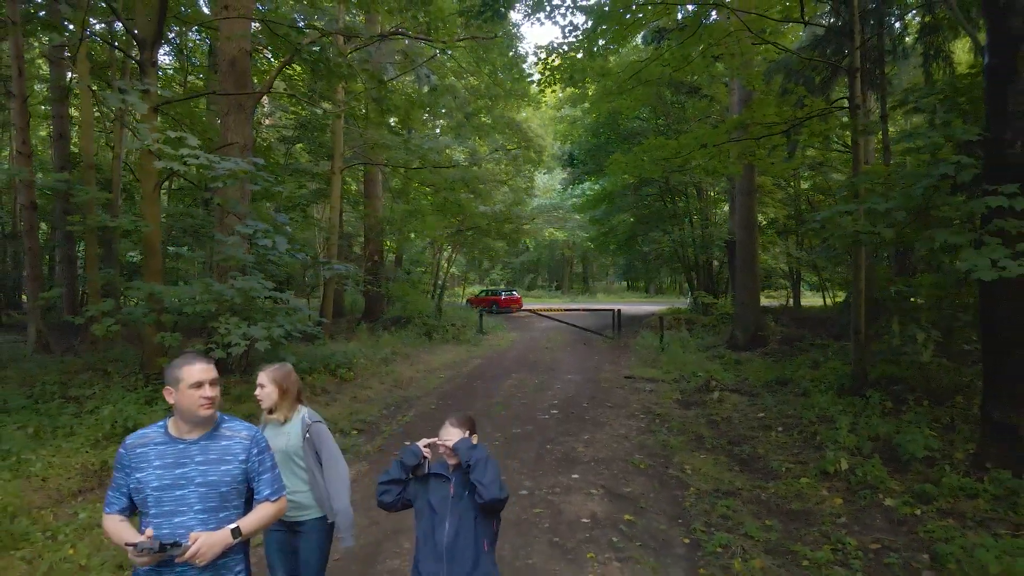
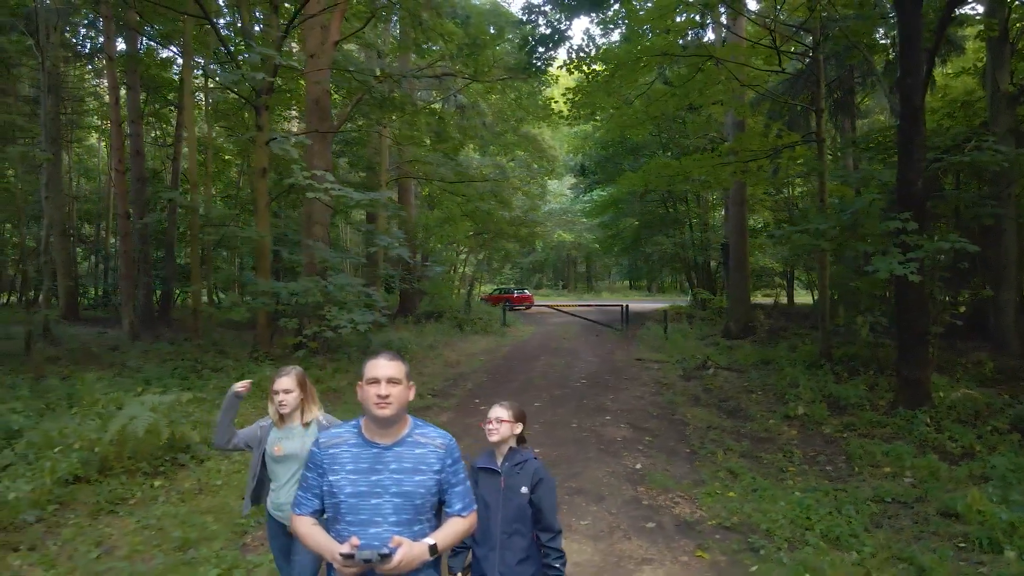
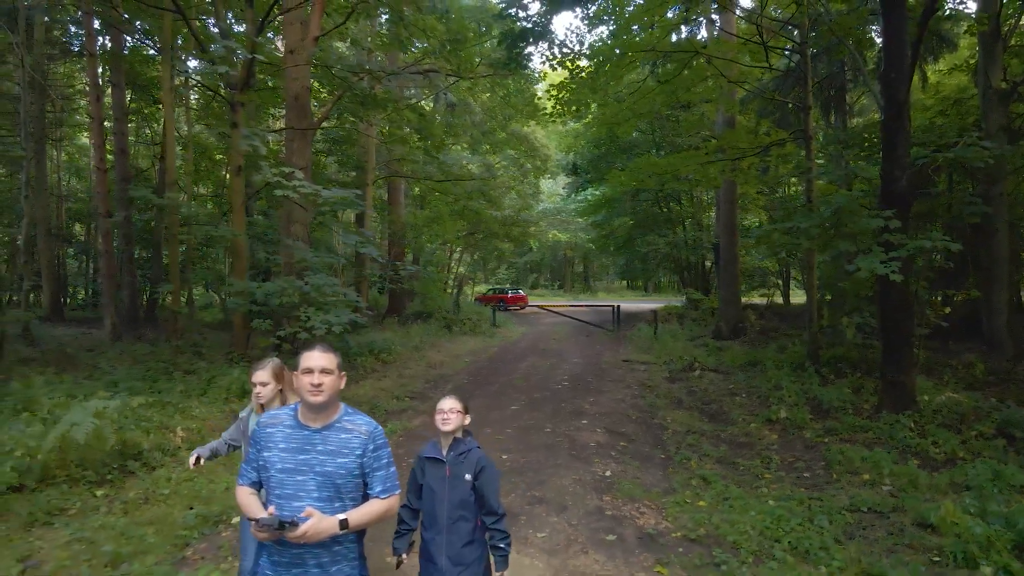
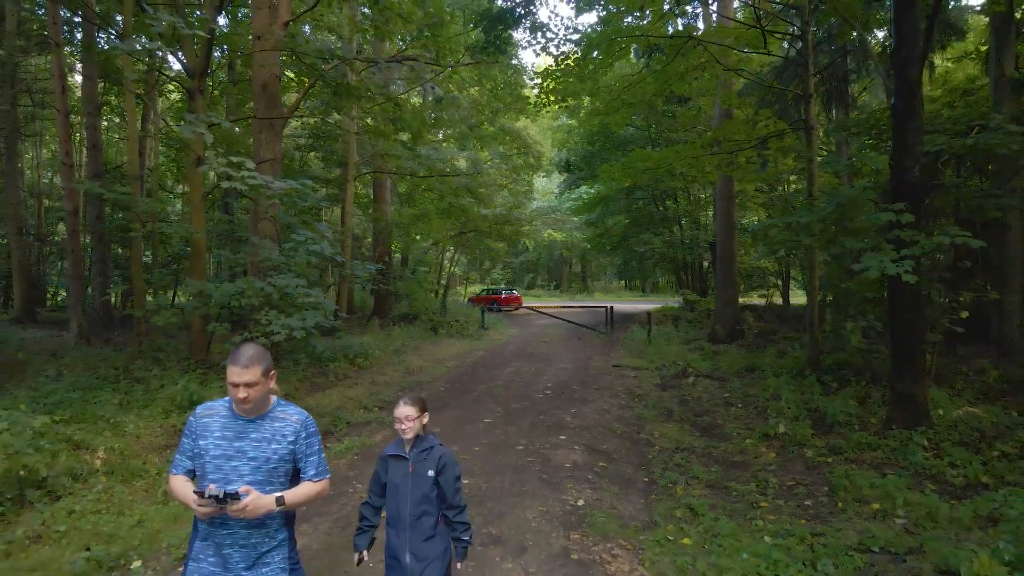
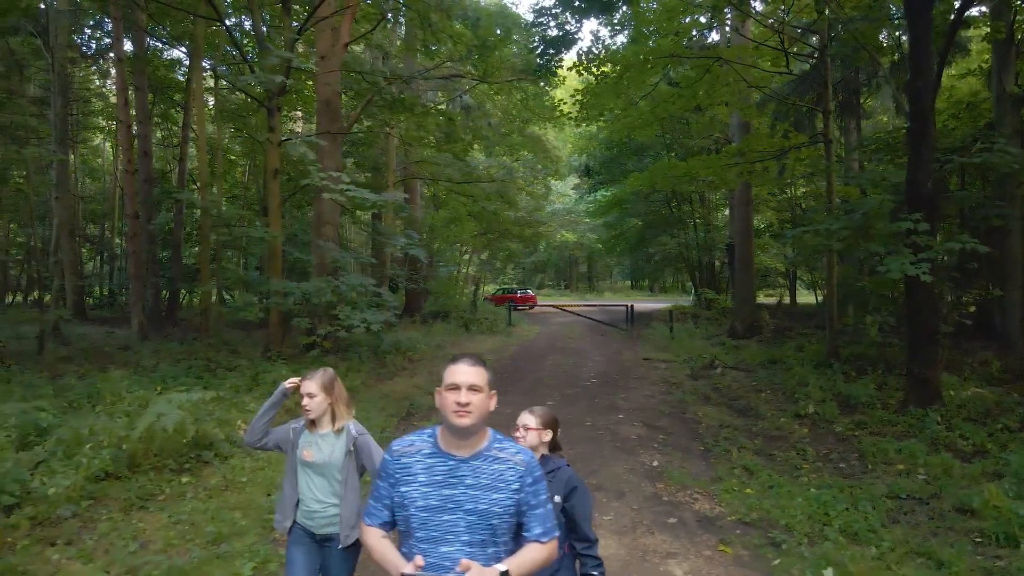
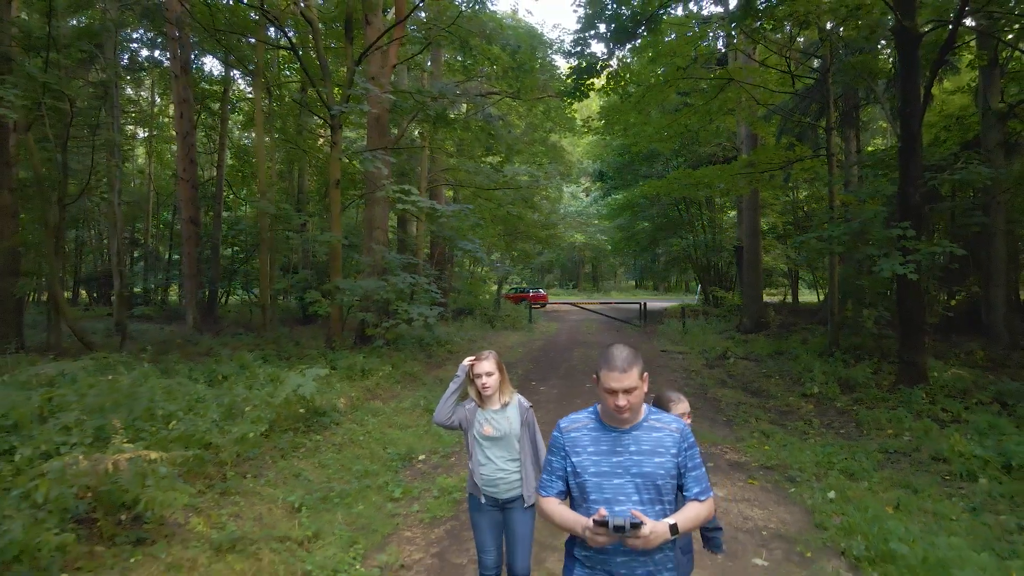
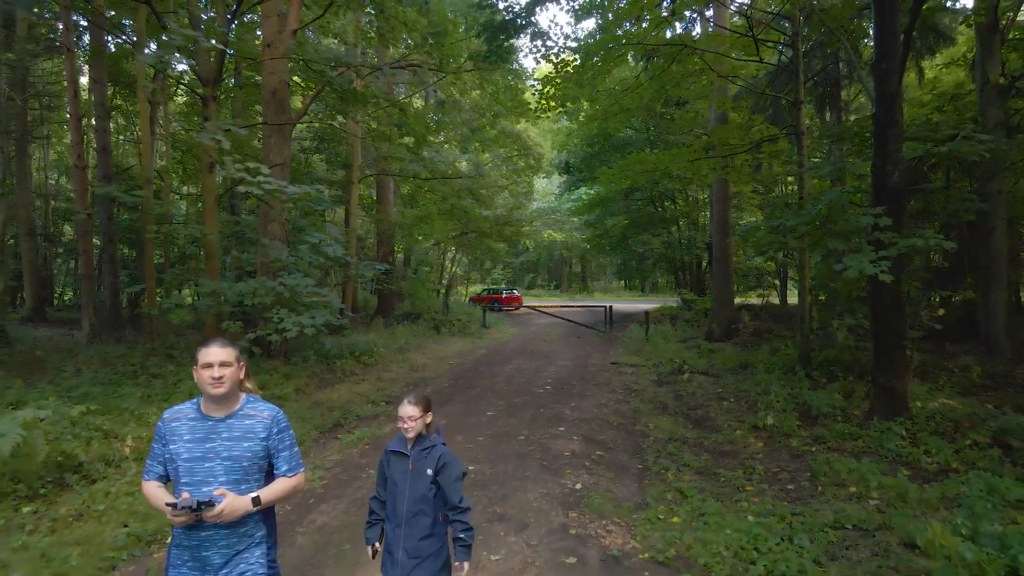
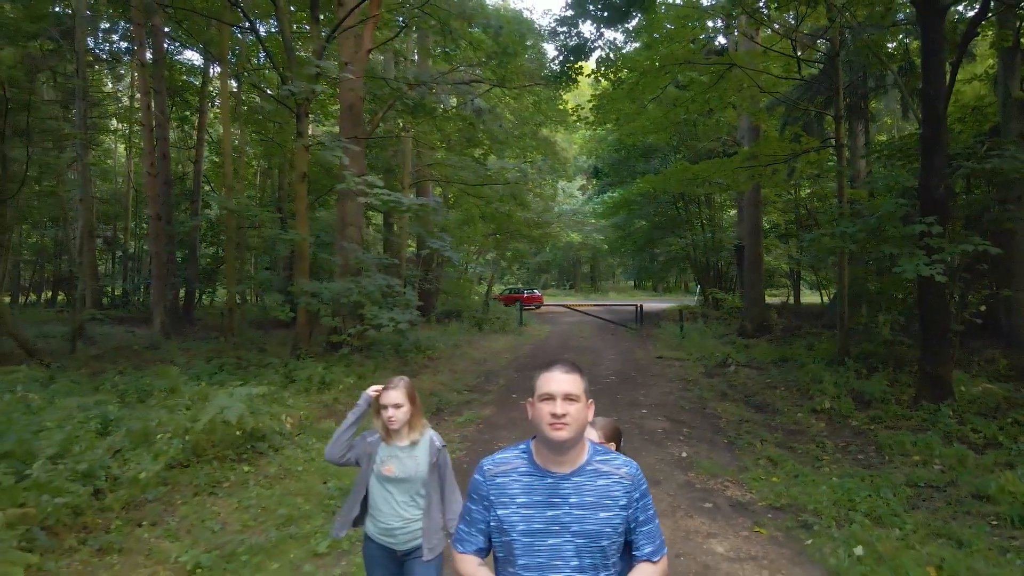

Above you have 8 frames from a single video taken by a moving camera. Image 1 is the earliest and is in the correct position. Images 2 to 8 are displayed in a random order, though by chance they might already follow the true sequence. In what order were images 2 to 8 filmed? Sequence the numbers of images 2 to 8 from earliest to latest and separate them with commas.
4, 7, 3, 2, 5, 8, 6
